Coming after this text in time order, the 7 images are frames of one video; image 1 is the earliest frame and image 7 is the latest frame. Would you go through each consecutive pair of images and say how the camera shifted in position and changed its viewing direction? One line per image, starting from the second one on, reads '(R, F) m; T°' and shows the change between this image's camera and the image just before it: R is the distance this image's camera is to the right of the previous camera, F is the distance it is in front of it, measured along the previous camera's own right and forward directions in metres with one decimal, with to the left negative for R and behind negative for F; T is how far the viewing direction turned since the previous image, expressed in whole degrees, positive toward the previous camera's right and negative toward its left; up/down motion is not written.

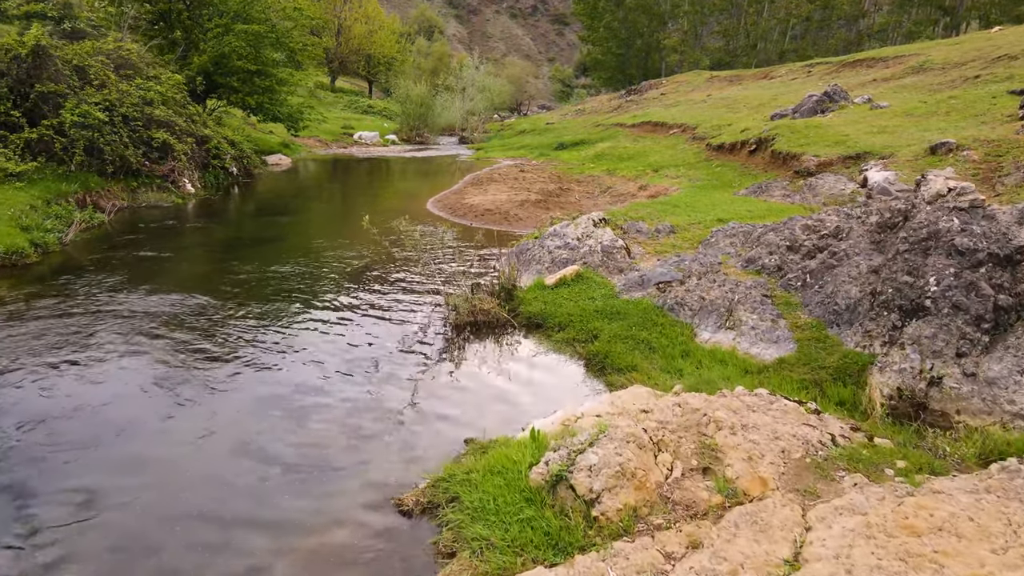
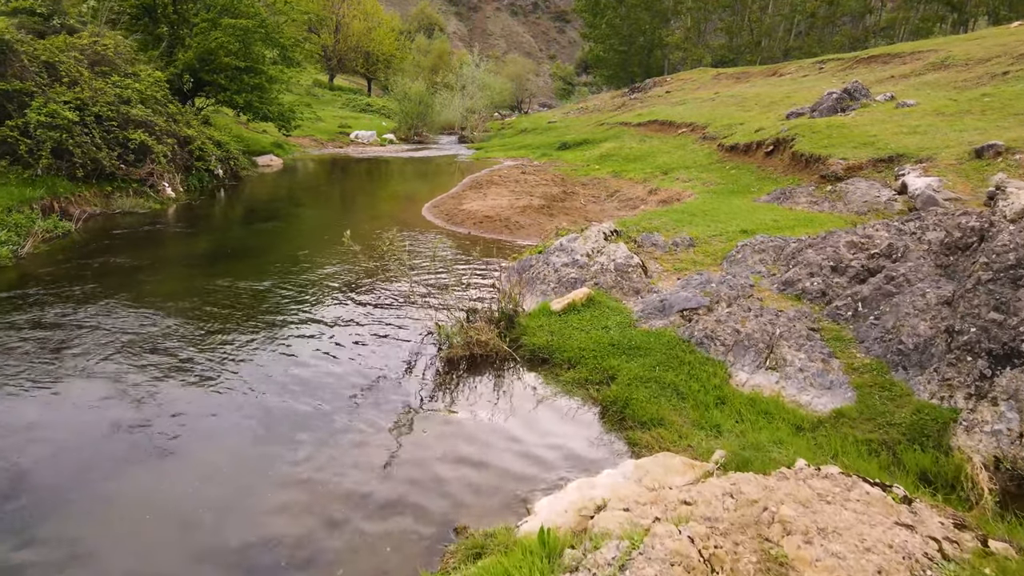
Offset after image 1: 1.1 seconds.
(0.0, +1.5) m; 0°
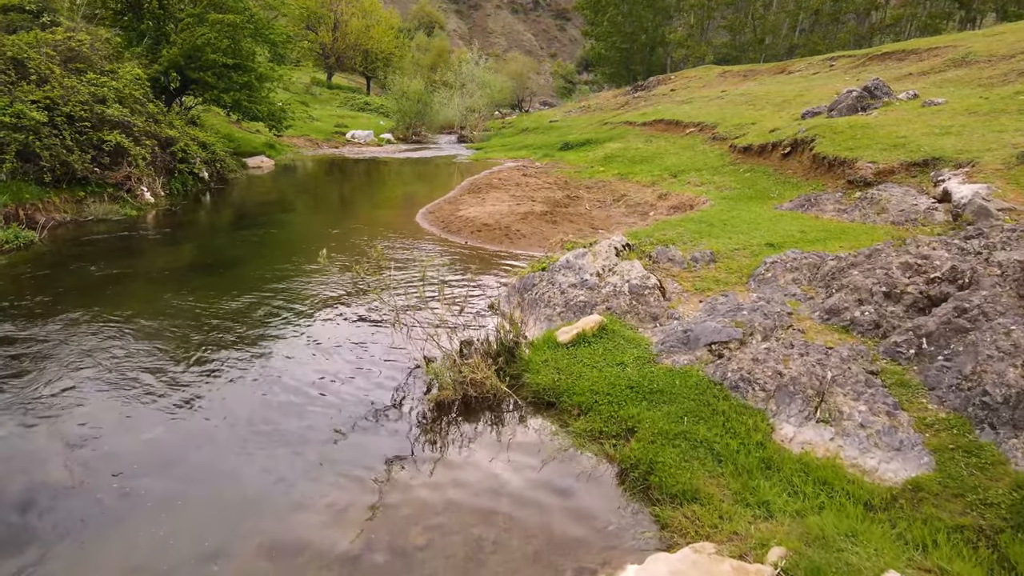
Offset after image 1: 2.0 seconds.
(0.0, +1.4) m; 0°
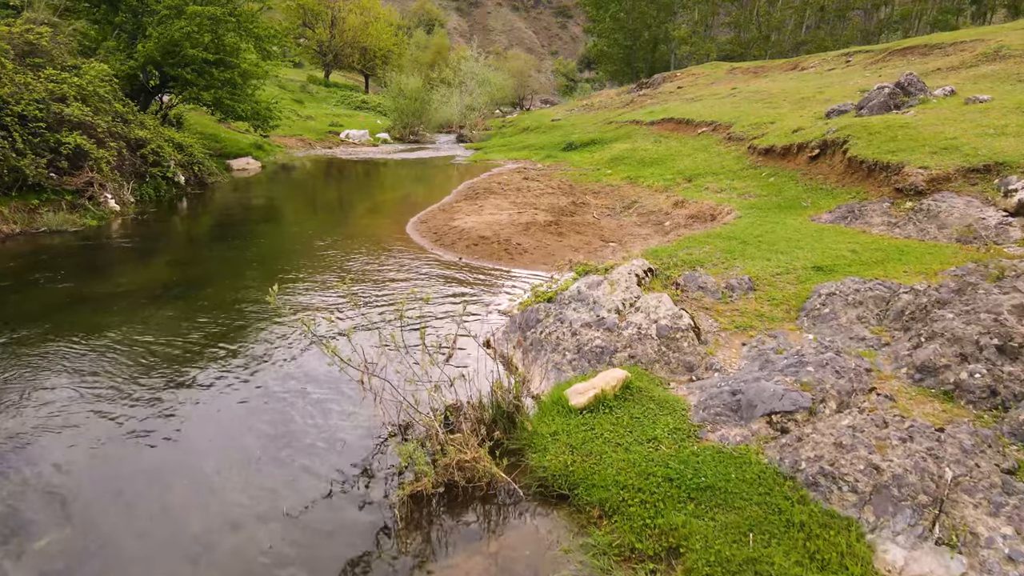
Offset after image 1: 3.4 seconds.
(0.0, +2.0) m; 0°
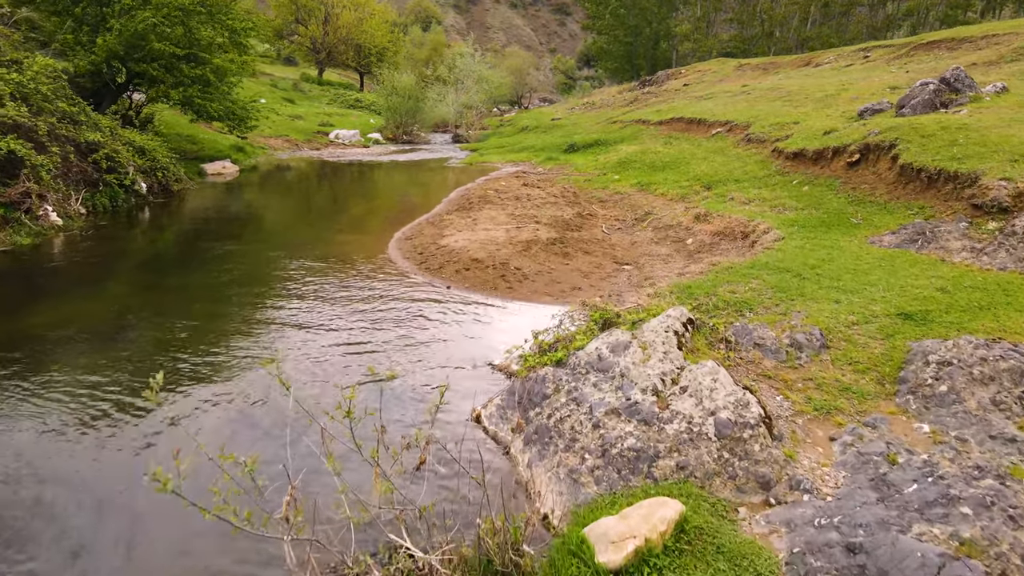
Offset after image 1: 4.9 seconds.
(0.0, +2.4) m; 0°
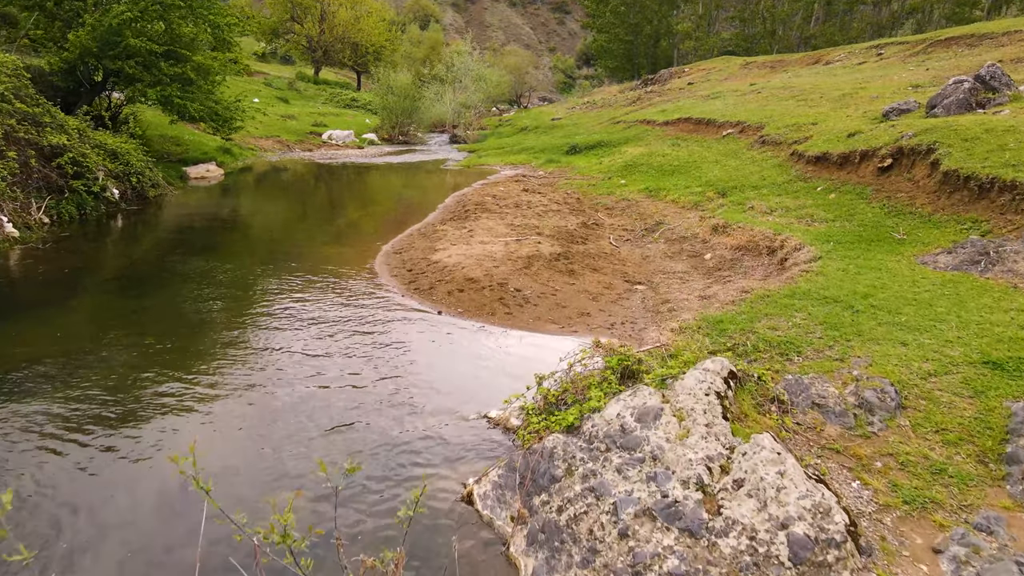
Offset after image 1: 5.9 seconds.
(0.0, +1.5) m; 0°
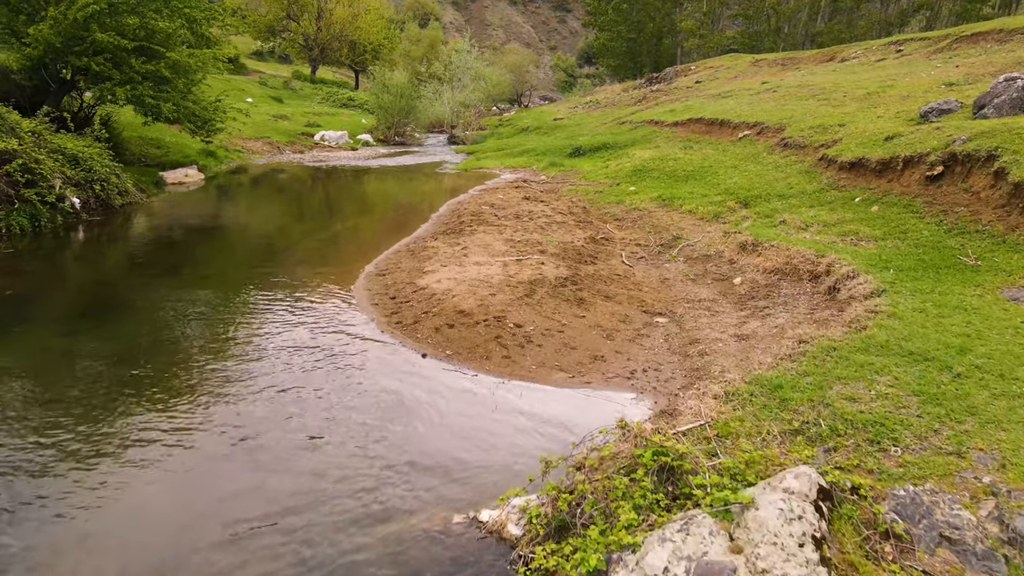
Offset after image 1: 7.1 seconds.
(0.0, +1.9) m; 0°
